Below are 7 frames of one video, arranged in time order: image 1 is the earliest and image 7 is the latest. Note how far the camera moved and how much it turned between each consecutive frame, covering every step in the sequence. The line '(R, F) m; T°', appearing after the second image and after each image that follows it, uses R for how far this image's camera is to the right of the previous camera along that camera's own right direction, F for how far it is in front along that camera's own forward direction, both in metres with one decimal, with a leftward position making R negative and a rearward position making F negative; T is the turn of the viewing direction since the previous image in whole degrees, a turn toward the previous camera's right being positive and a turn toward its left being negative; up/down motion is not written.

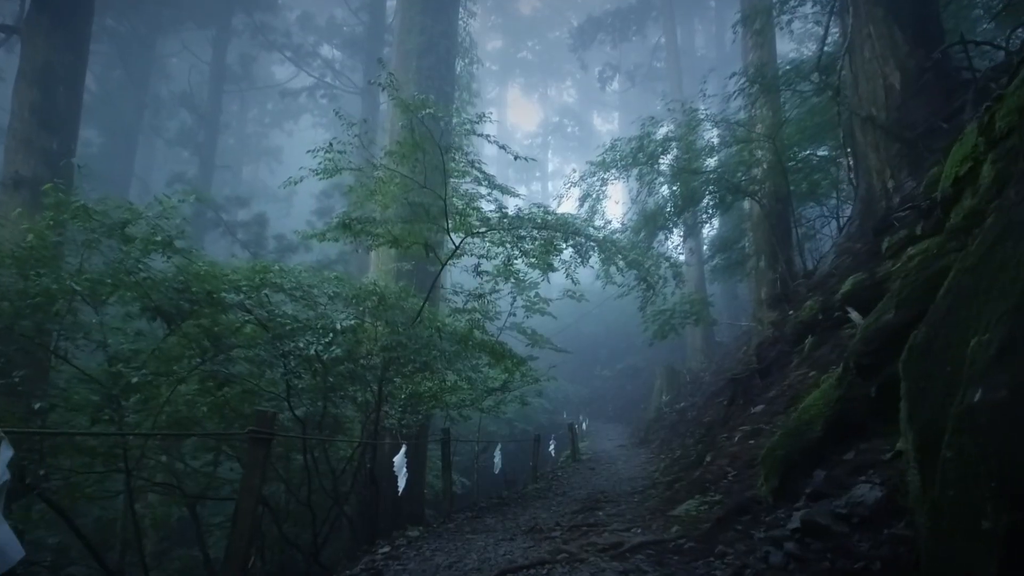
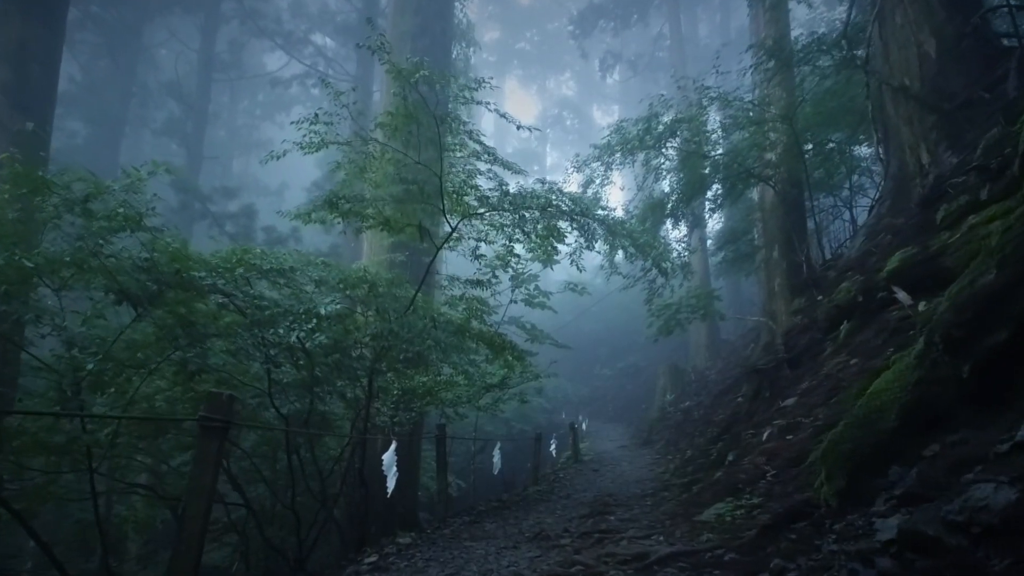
(-0.1, +0.6) m; 0°
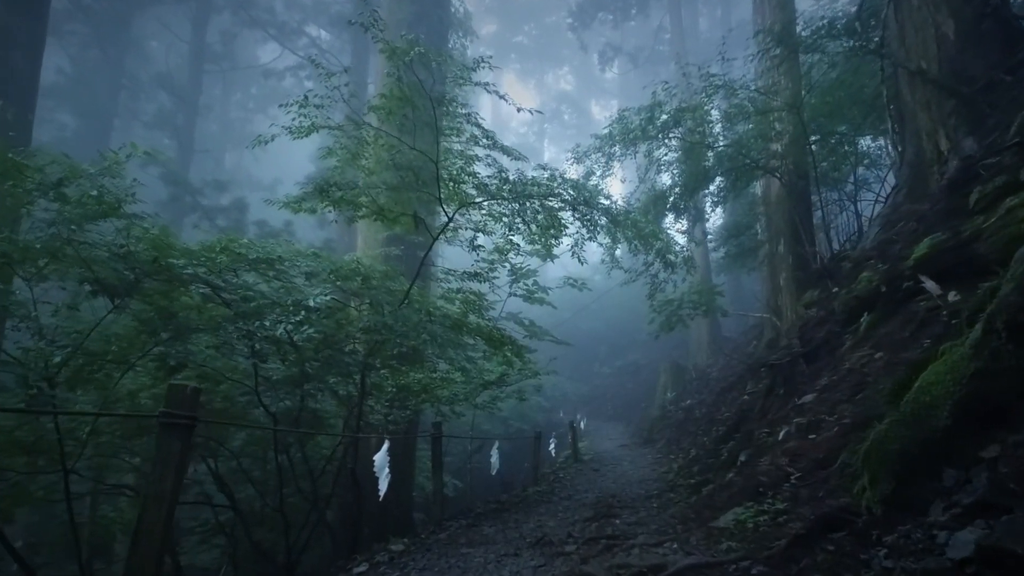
(0.0, +0.3) m; 0°
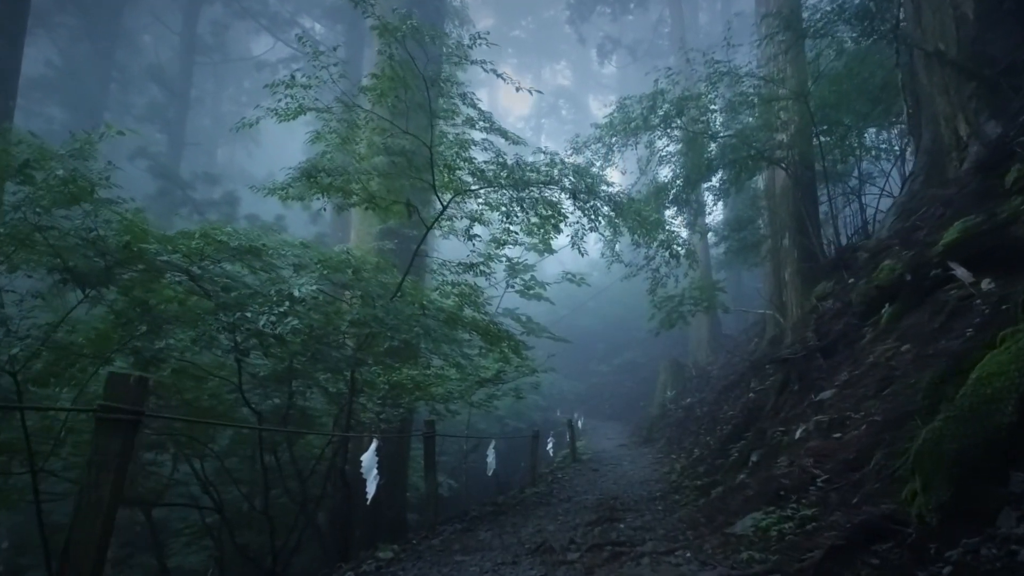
(0.0, +0.3) m; 0°
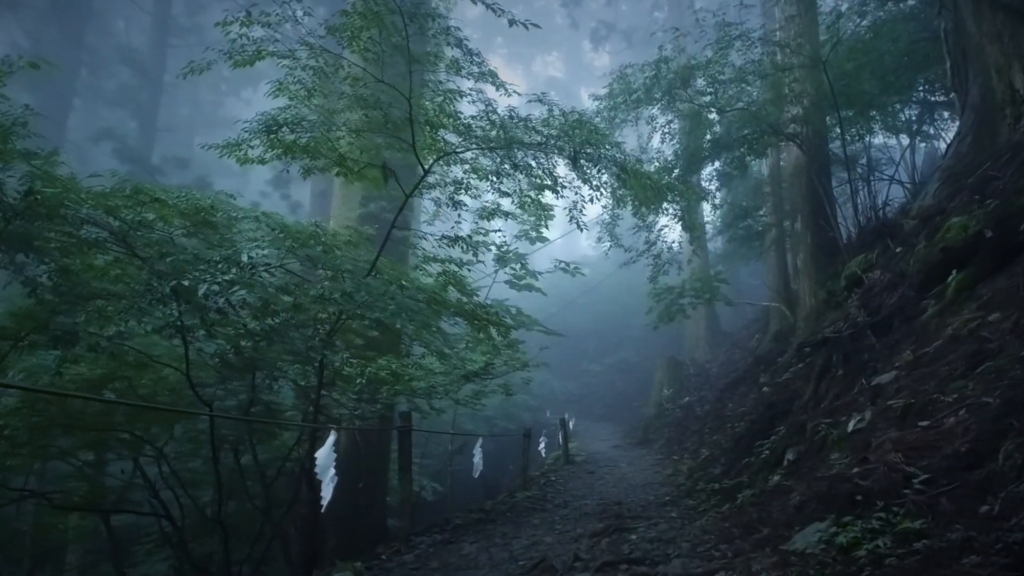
(0.0, +0.8) m; +1°
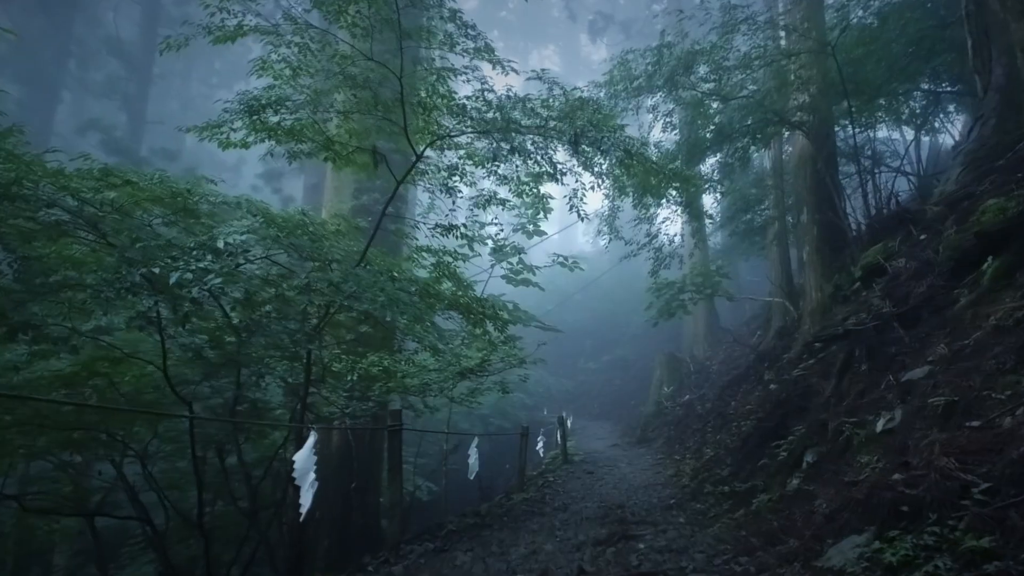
(0.0, +0.3) m; 0°
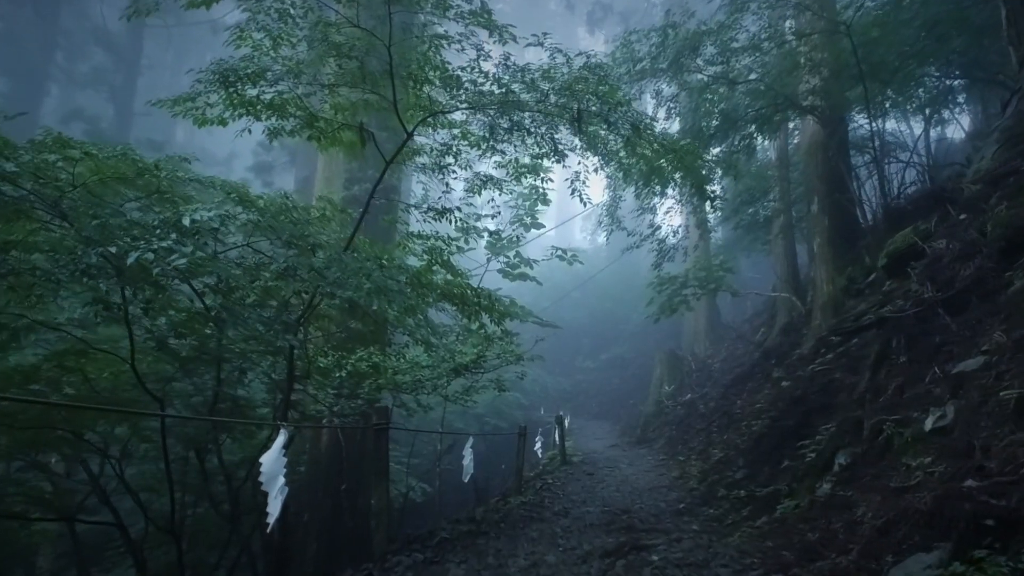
(0.0, +0.4) m; 0°
